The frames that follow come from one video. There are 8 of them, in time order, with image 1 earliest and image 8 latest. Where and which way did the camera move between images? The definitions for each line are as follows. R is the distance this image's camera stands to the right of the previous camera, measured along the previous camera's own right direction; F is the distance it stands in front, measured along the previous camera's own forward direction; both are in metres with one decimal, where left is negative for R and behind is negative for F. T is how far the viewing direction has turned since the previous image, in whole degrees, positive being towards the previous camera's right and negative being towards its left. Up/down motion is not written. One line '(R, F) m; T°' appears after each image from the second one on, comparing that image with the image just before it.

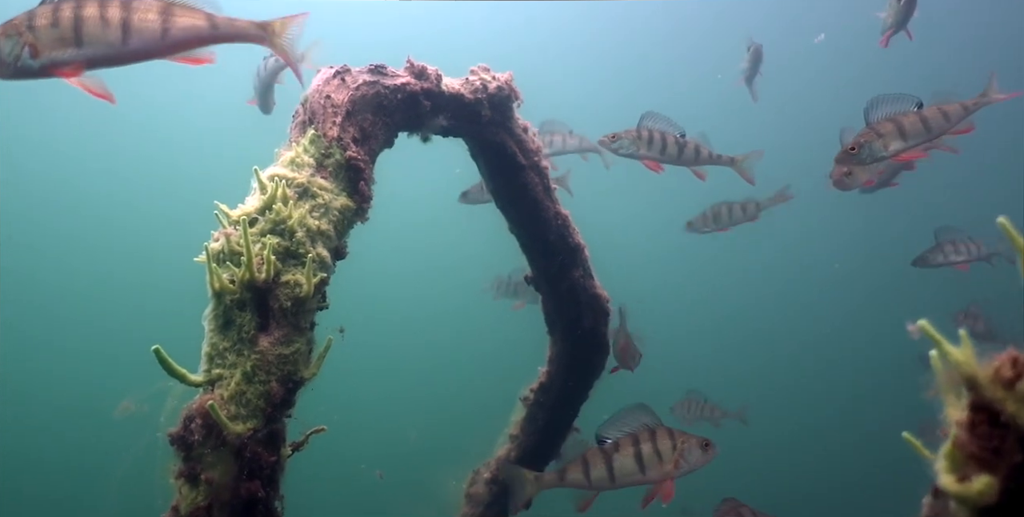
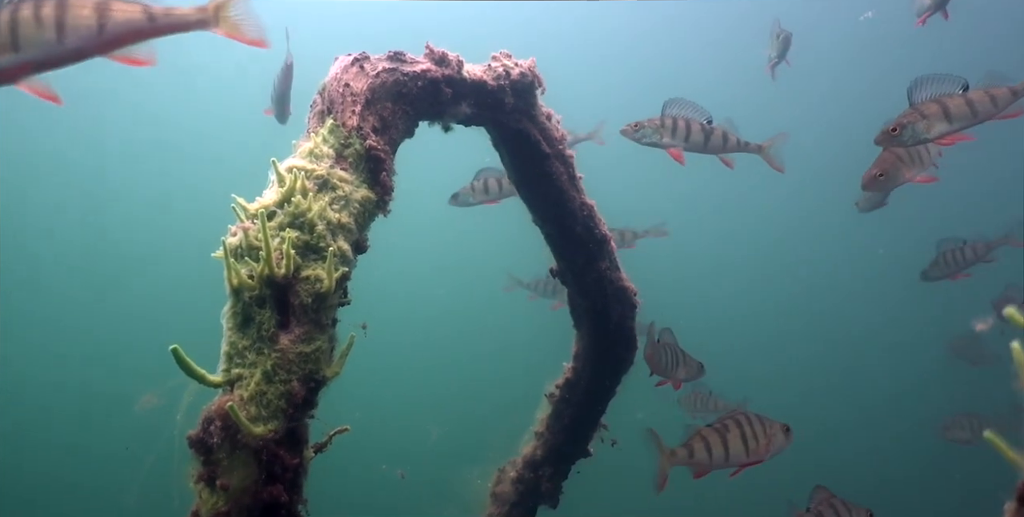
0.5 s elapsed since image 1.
(-0.1, +0.3) m; -1°
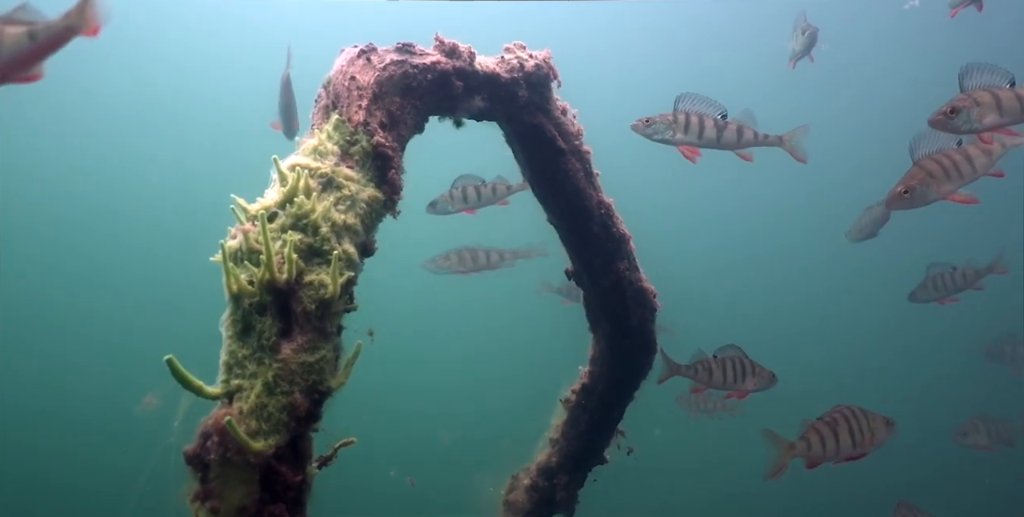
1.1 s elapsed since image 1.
(0.0, +0.3) m; -1°
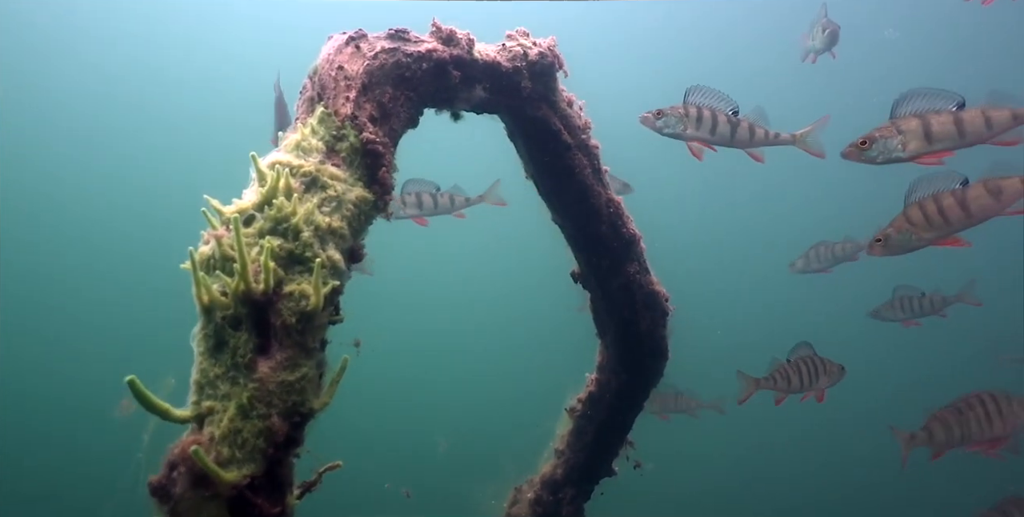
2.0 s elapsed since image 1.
(0.0, +0.5) m; 0°
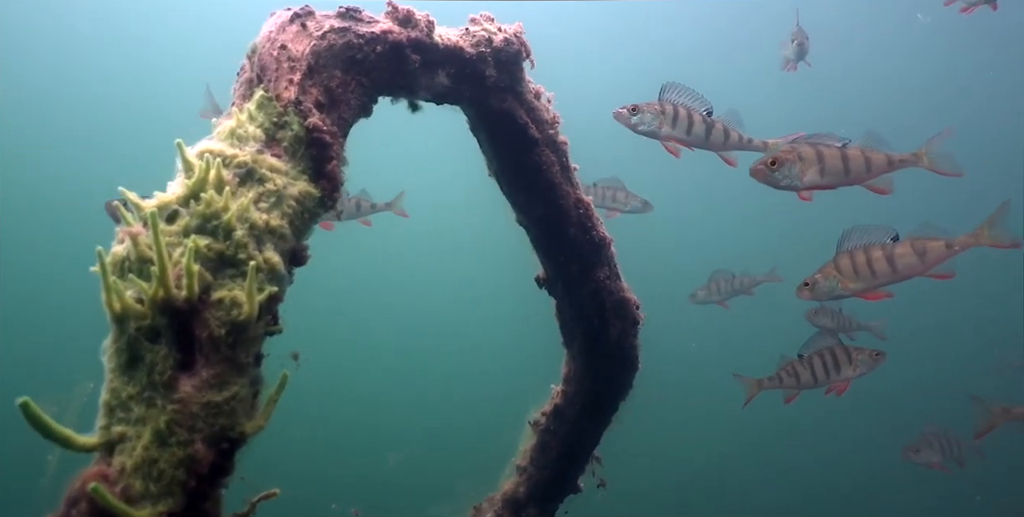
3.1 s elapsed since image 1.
(0.0, +0.5) m; +3°
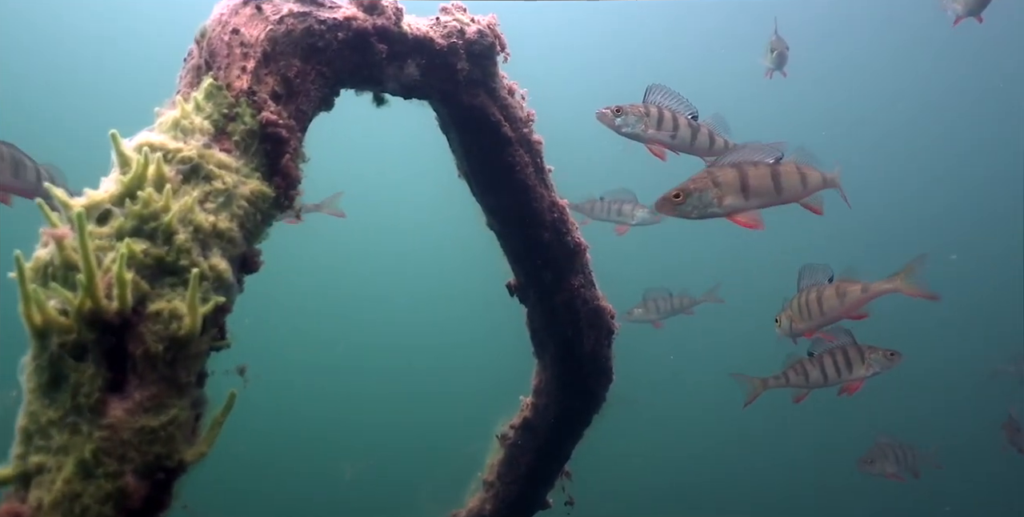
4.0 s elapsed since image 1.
(-0.1, +0.4) m; +3°
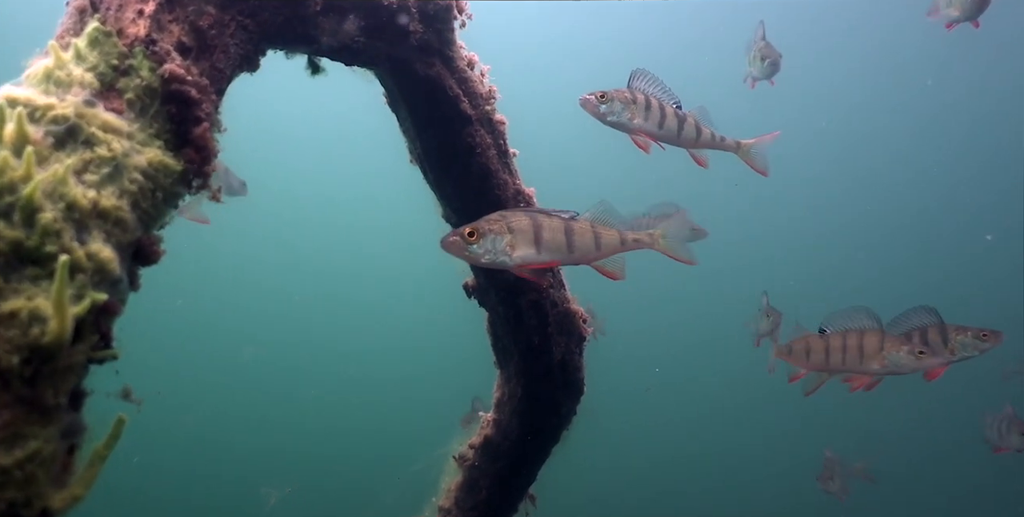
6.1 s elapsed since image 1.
(-0.1, +0.8) m; +4°
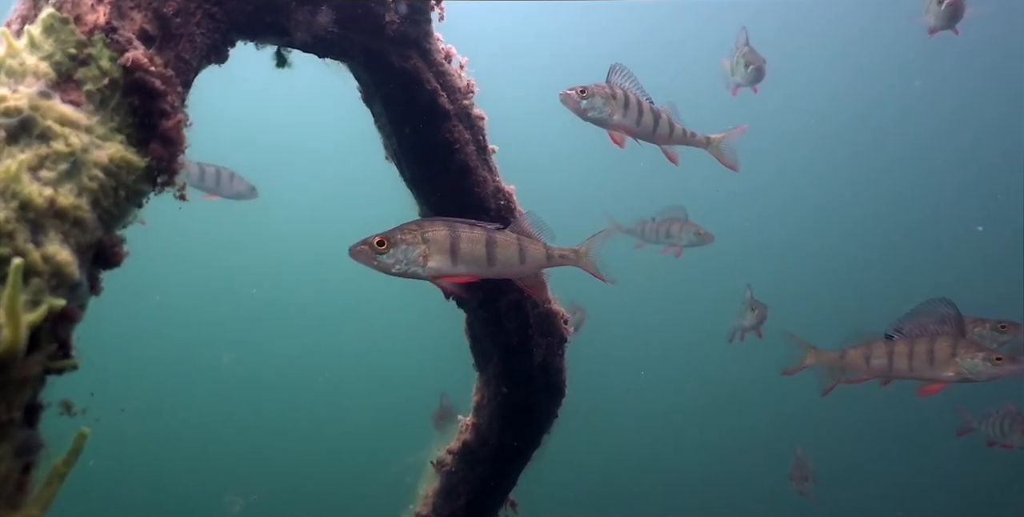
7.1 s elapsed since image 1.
(-0.1, +0.2) m; +2°
